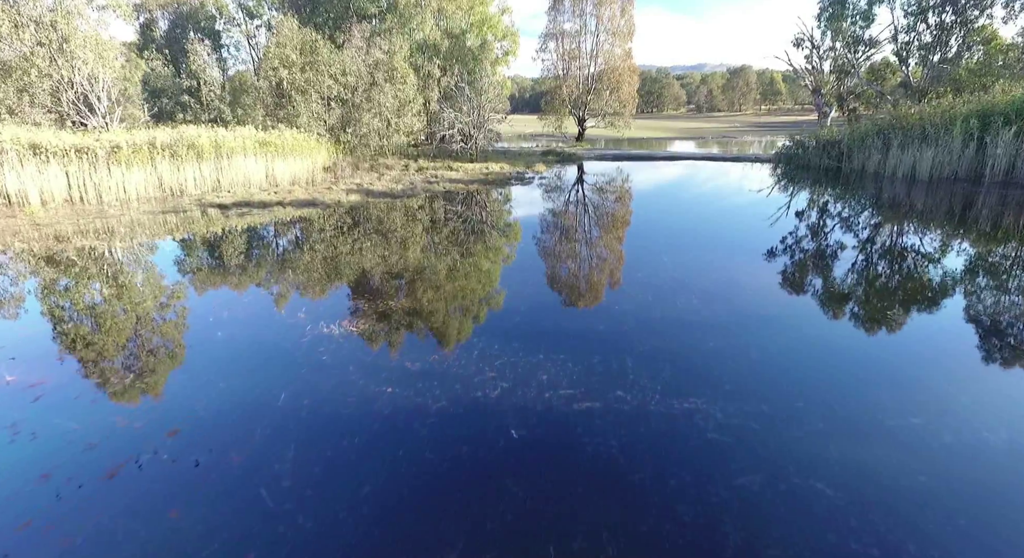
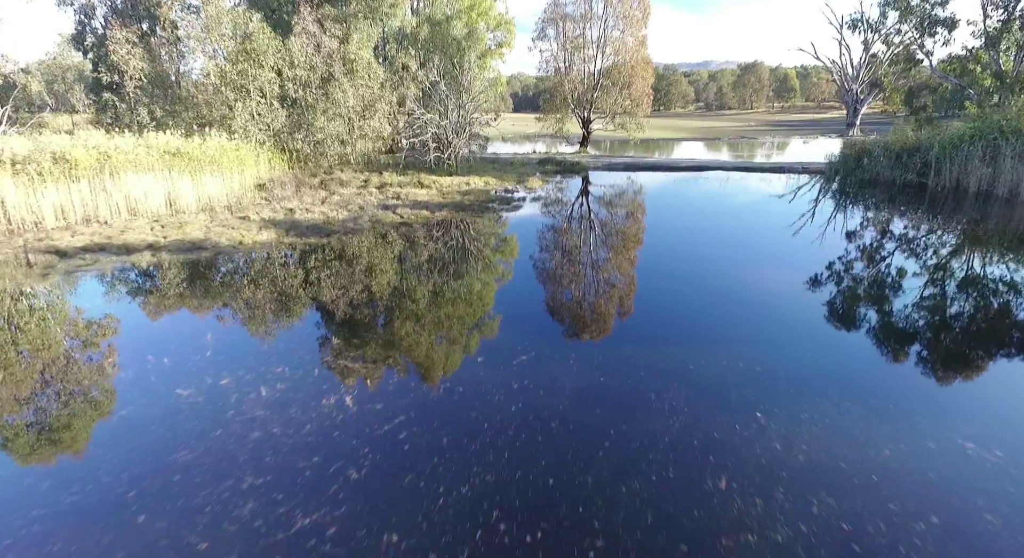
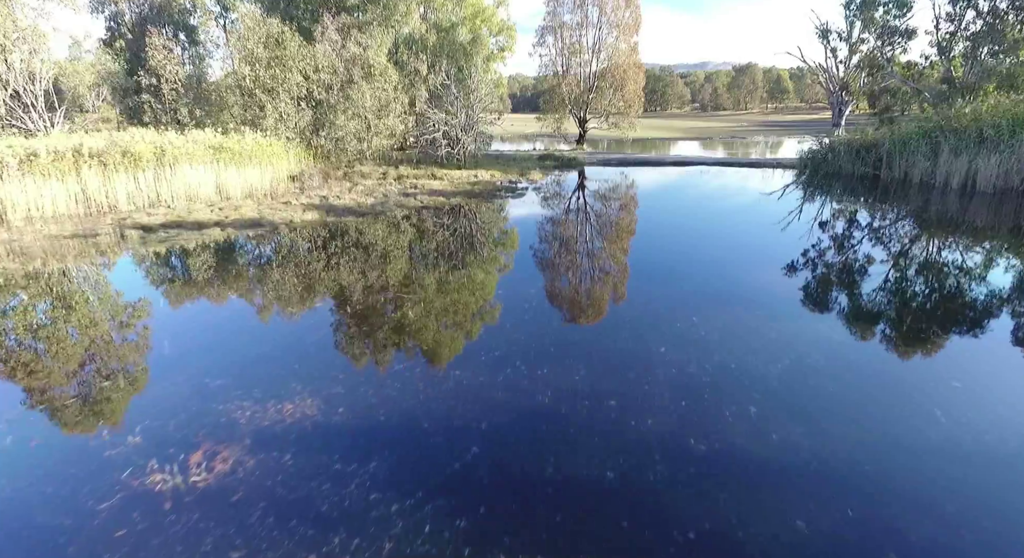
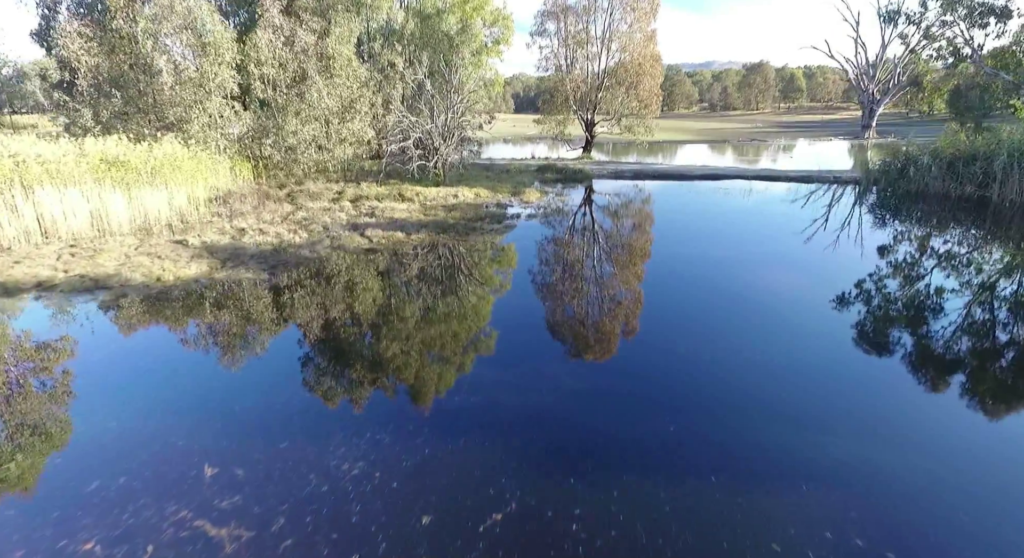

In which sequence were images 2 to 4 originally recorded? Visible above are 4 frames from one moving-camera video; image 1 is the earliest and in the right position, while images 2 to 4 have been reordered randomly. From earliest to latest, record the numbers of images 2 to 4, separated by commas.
3, 2, 4
